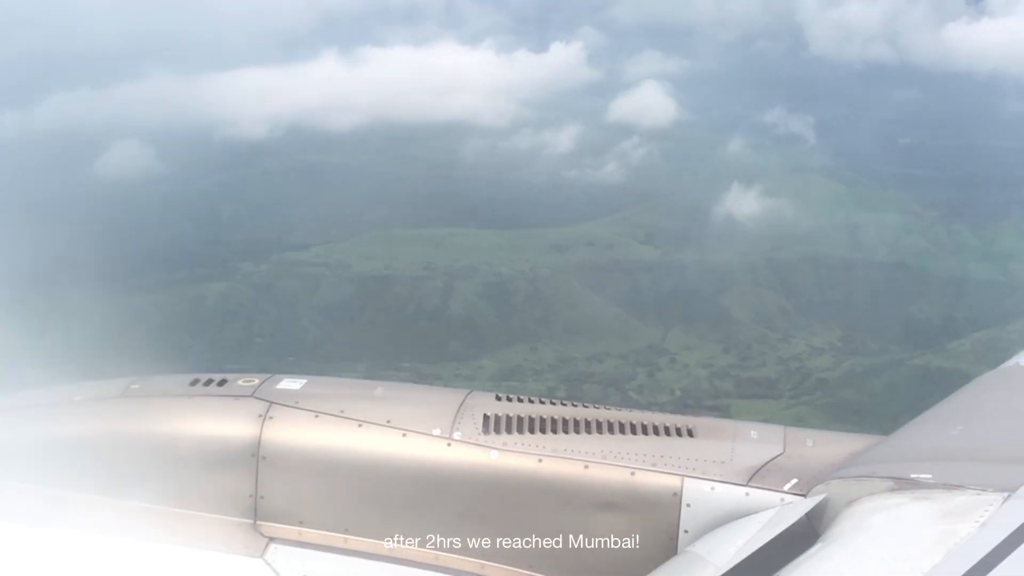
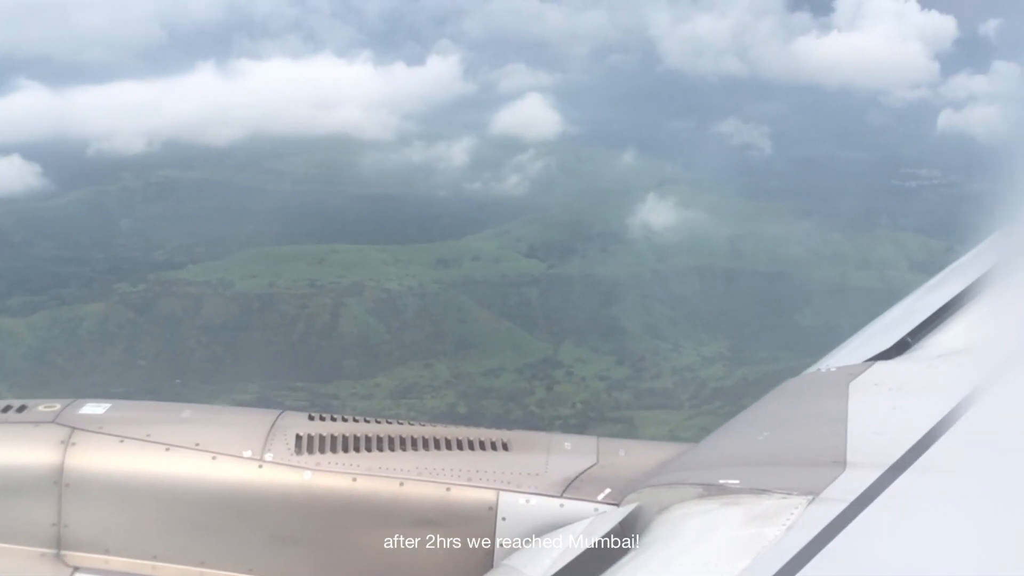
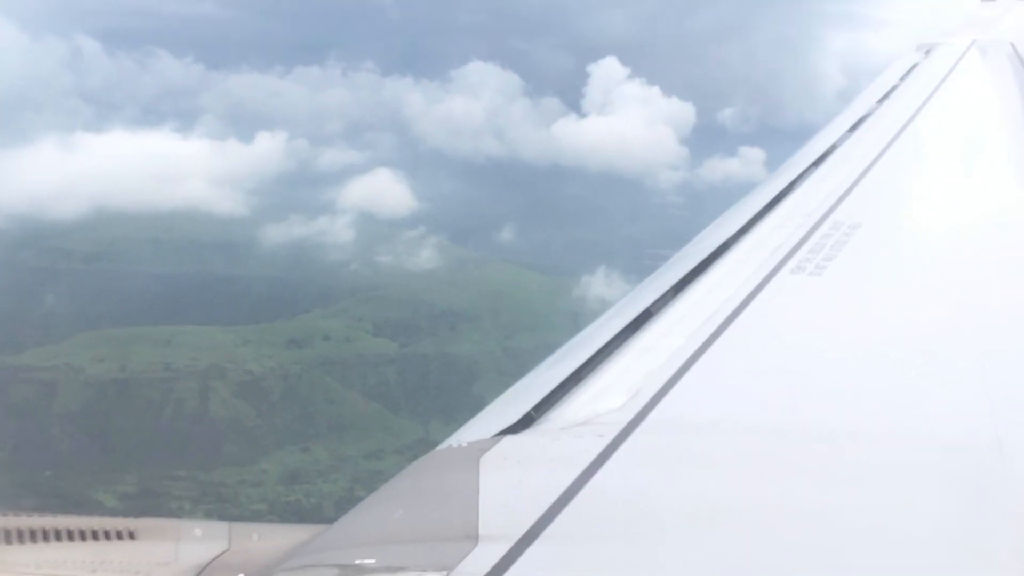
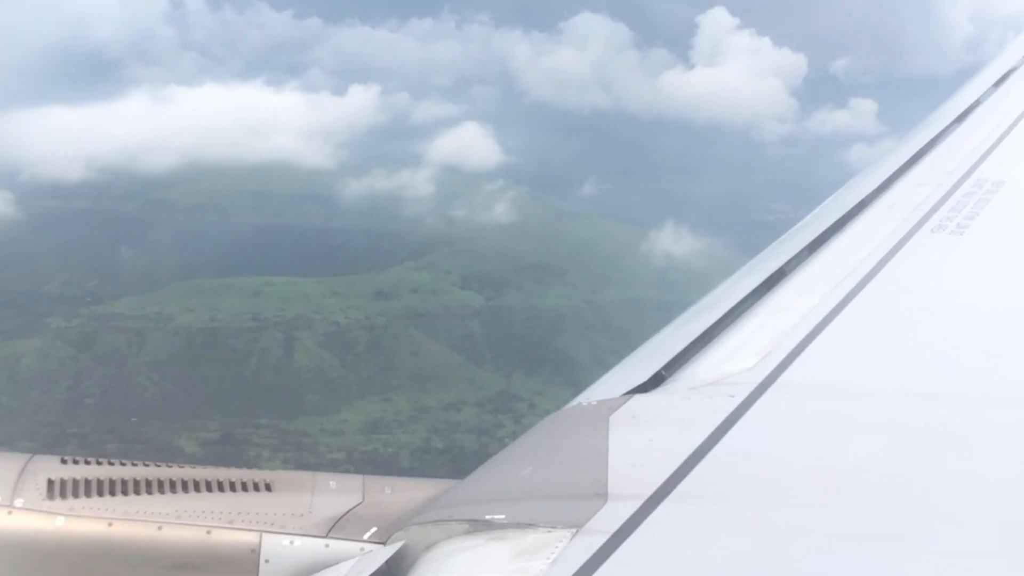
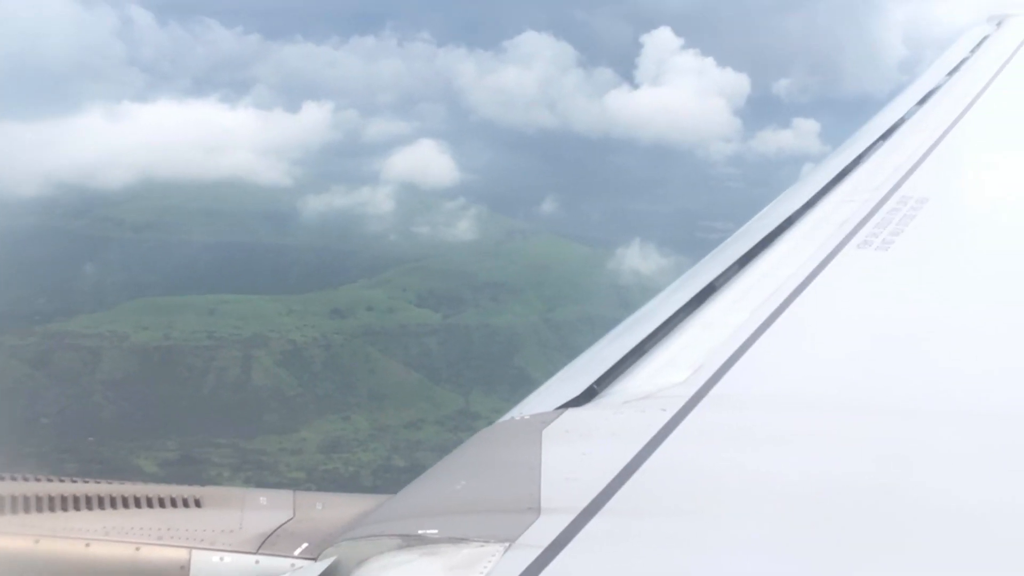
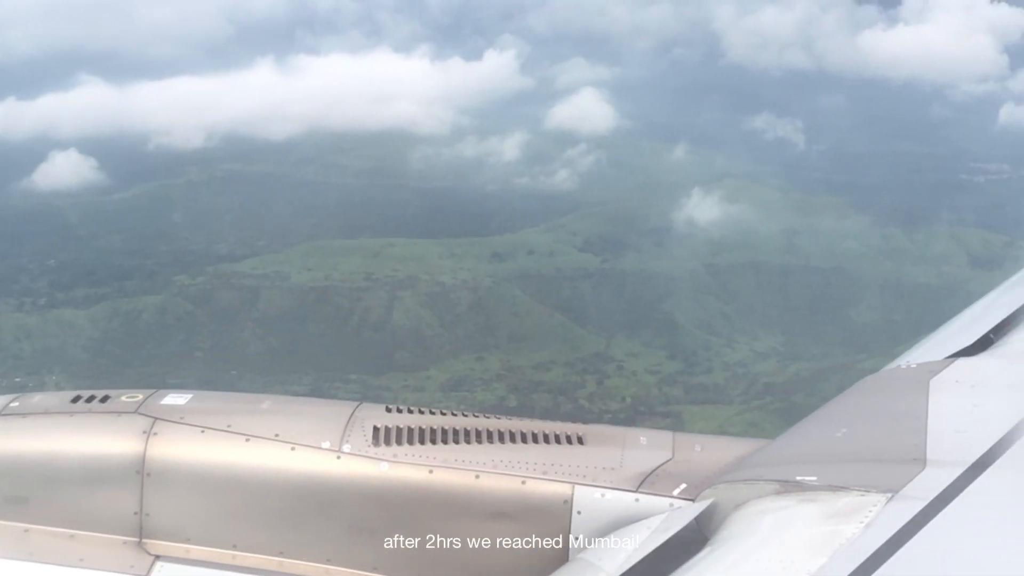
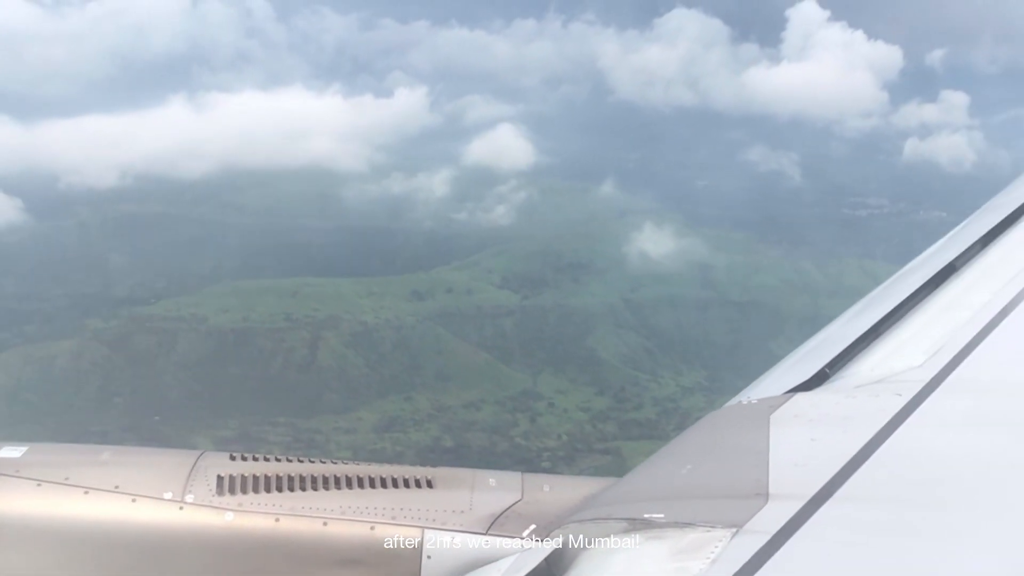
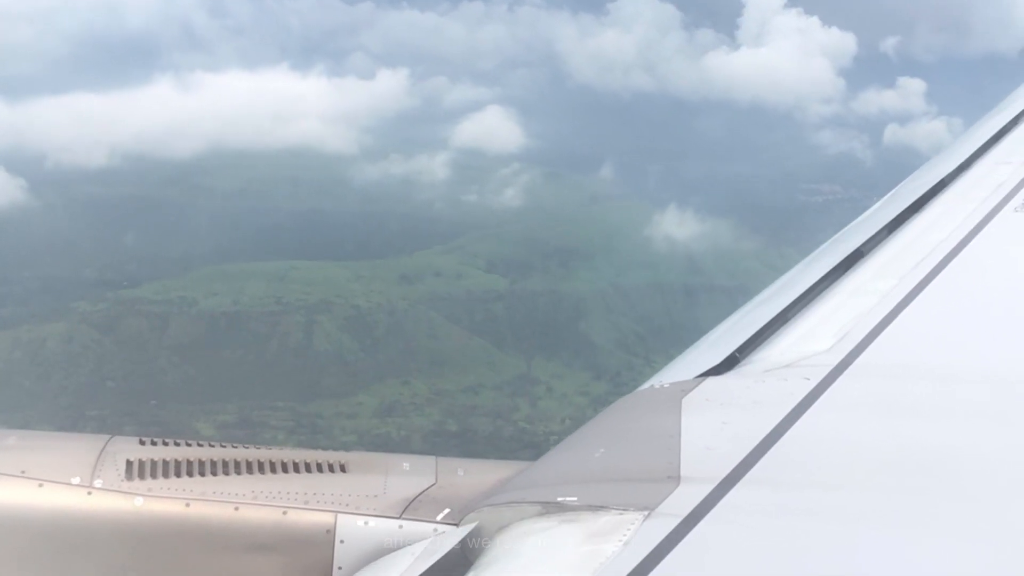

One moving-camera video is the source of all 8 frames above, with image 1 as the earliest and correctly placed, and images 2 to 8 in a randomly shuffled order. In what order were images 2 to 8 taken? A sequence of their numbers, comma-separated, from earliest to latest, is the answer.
6, 2, 7, 8, 4, 5, 3
